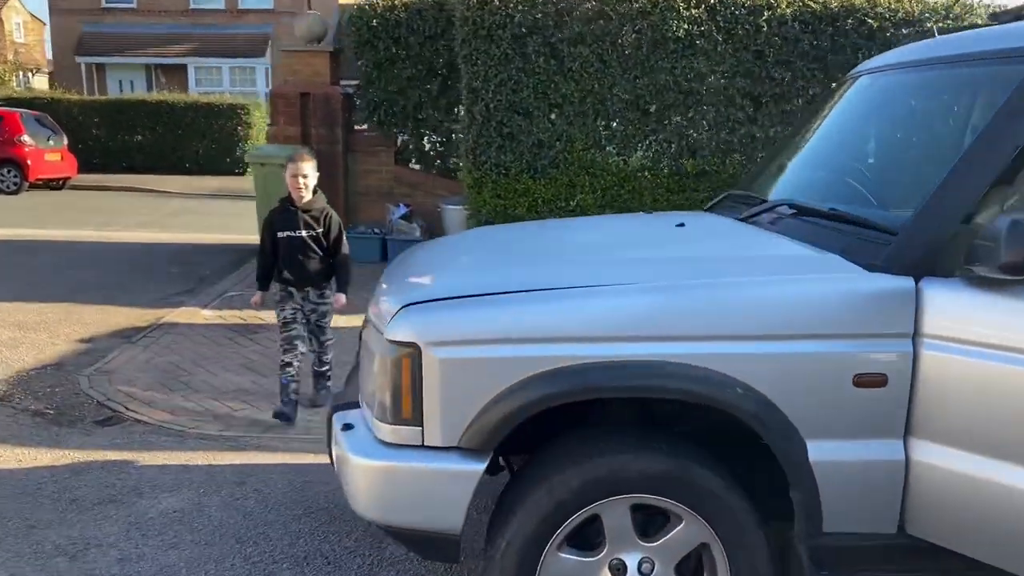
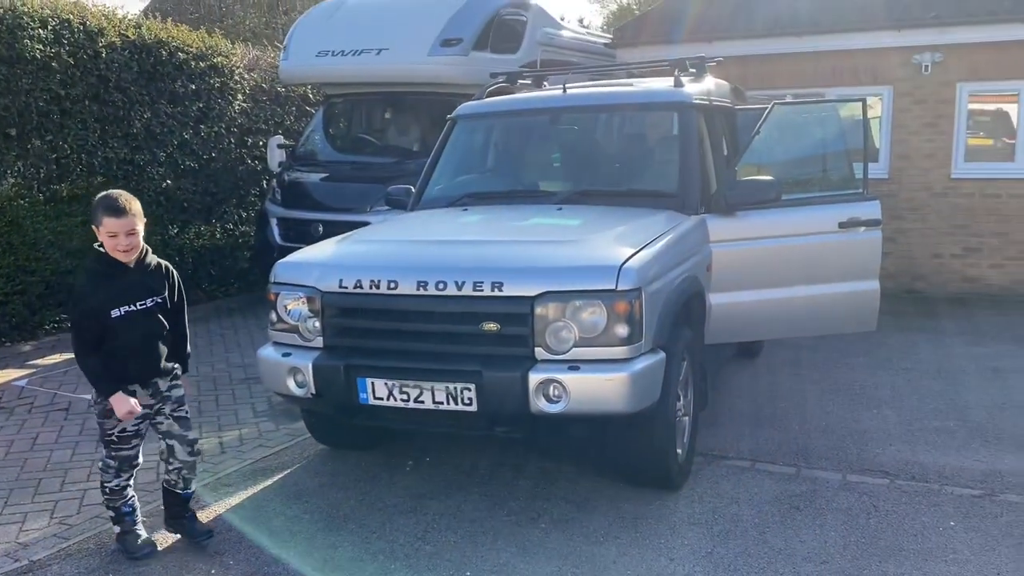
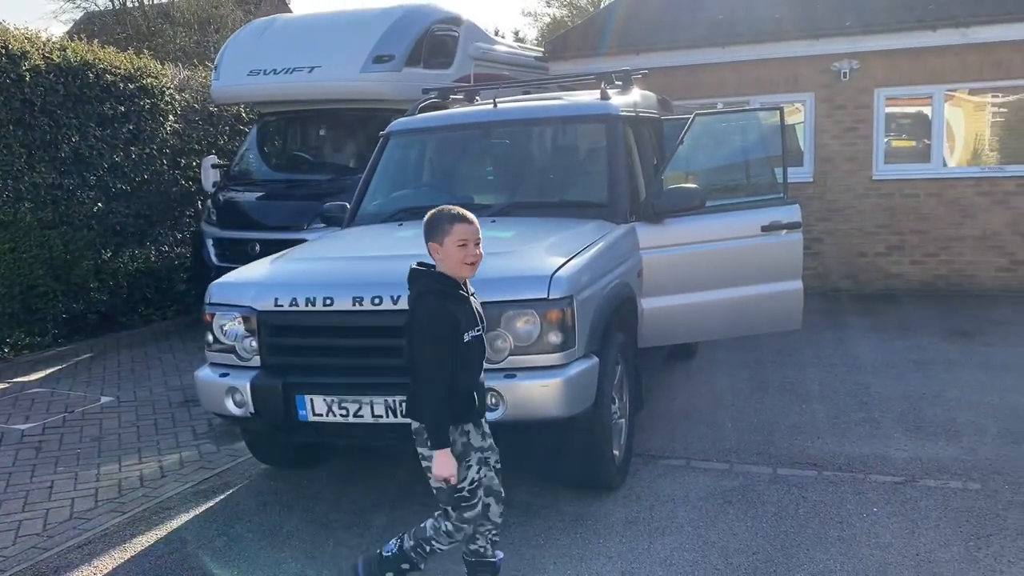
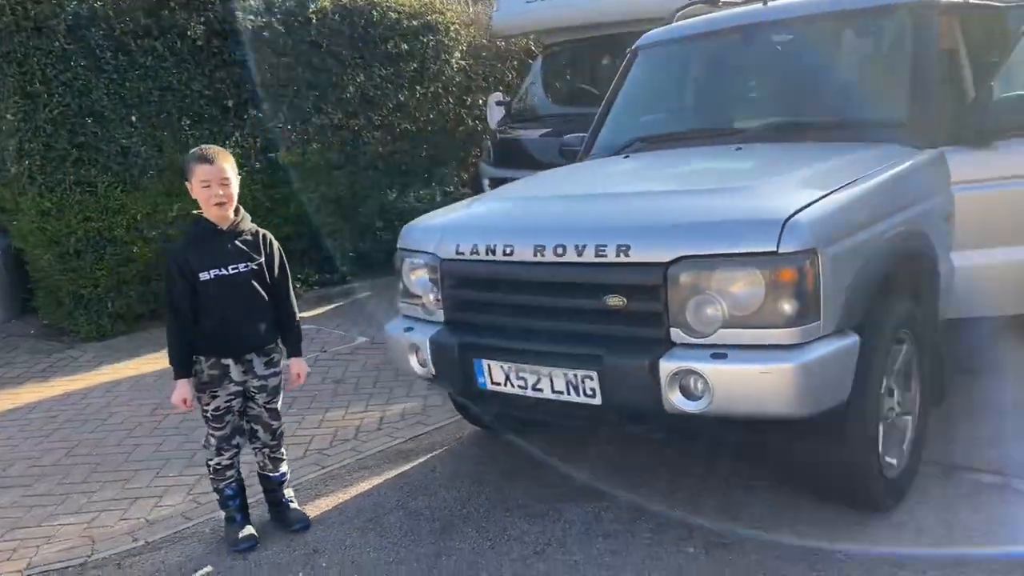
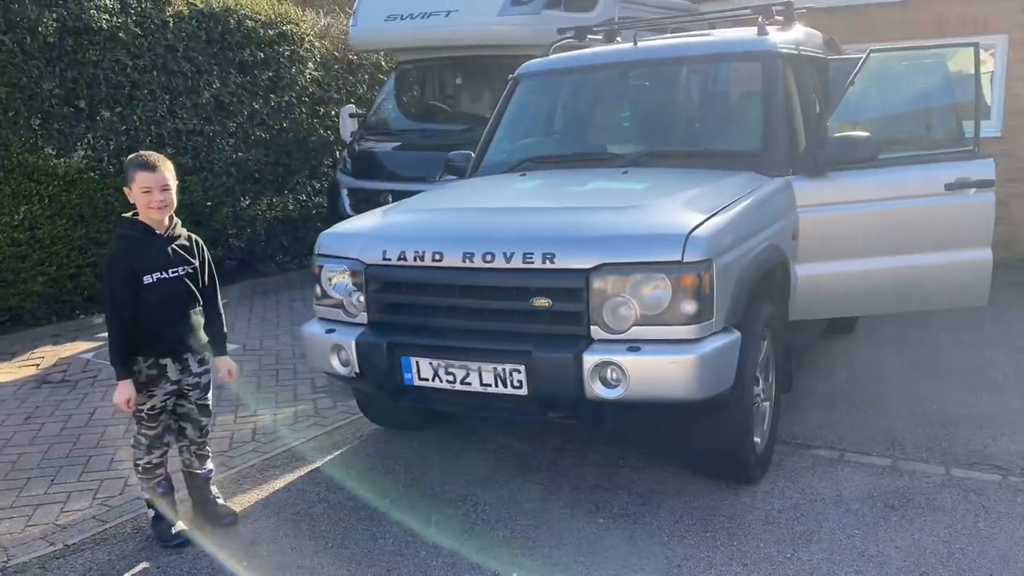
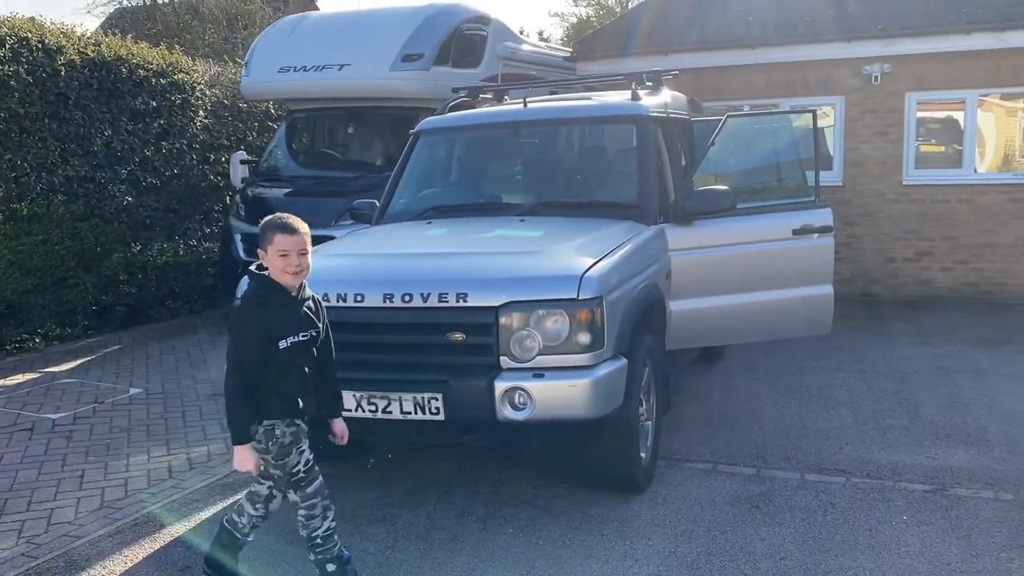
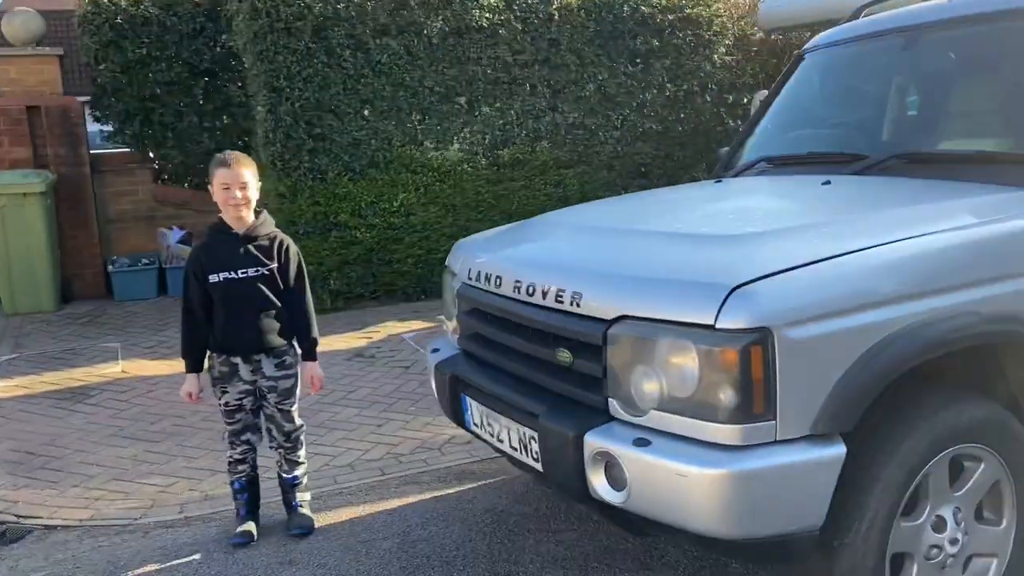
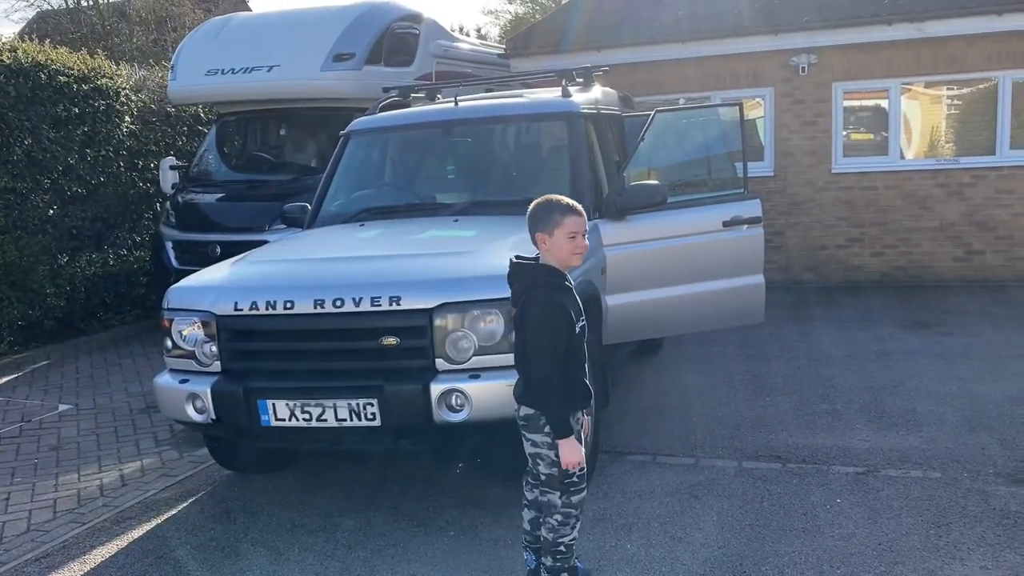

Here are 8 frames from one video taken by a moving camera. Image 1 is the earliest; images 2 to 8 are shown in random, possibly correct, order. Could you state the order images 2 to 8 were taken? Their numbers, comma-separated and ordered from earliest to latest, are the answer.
7, 4, 5, 2, 6, 3, 8
